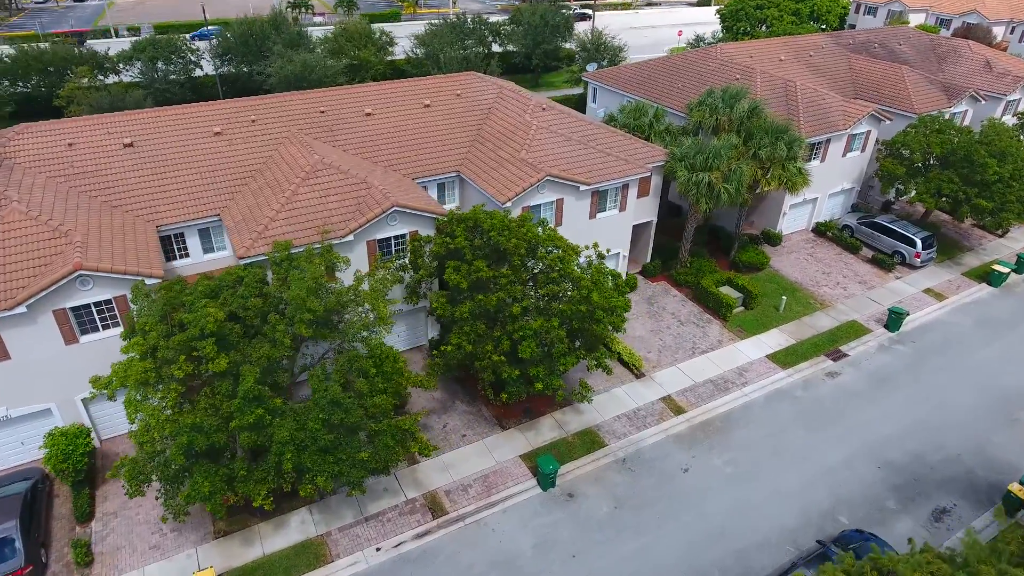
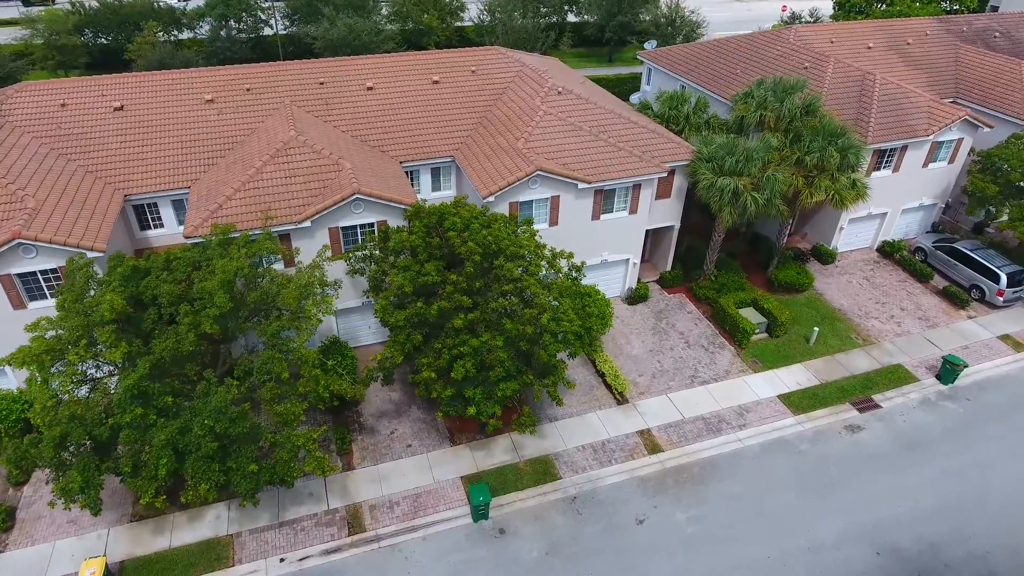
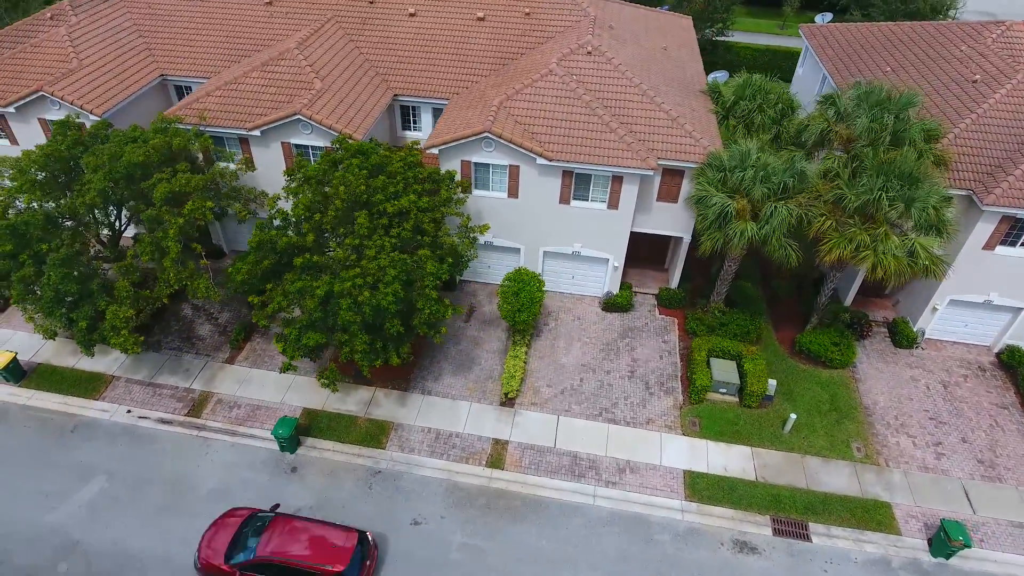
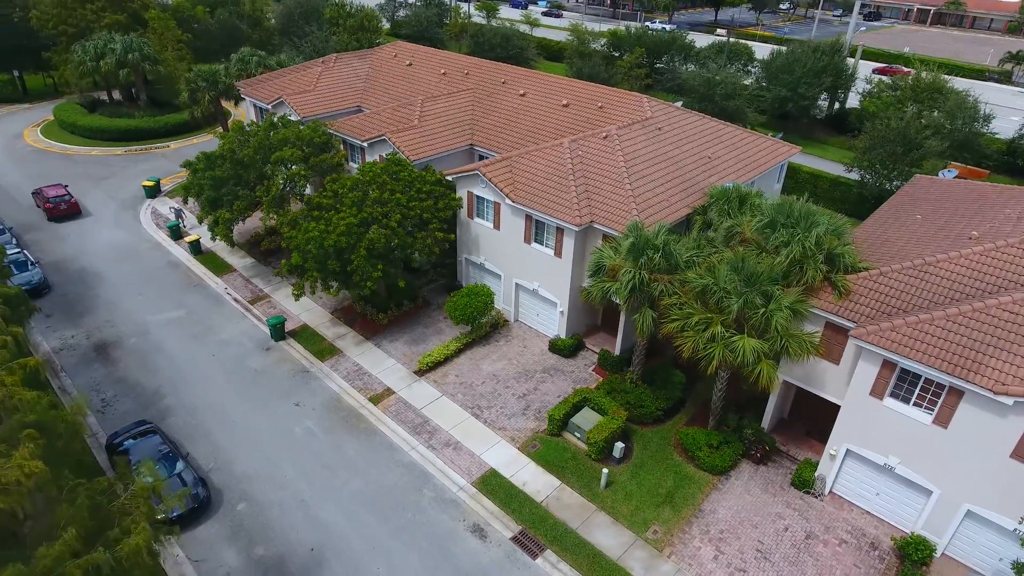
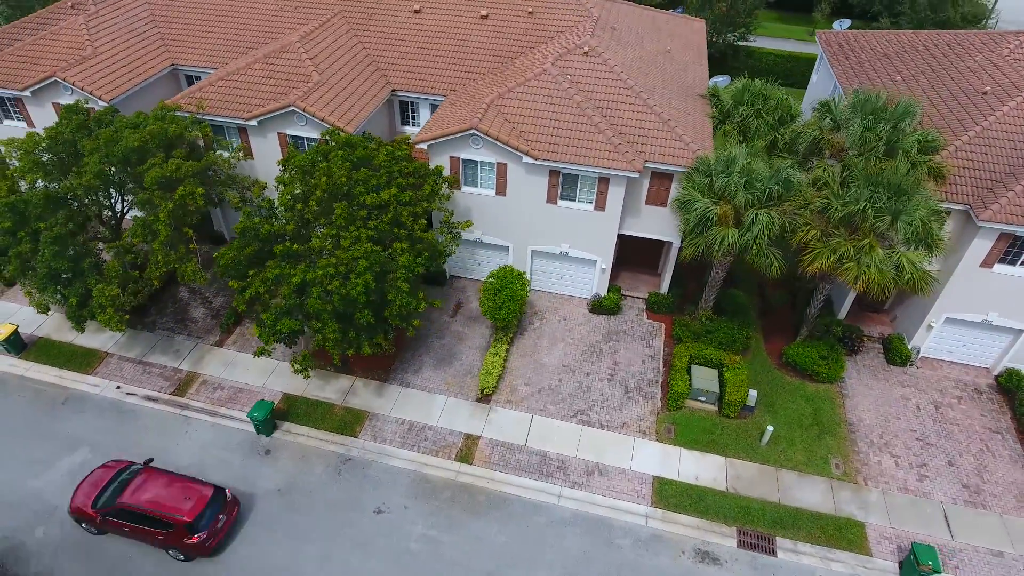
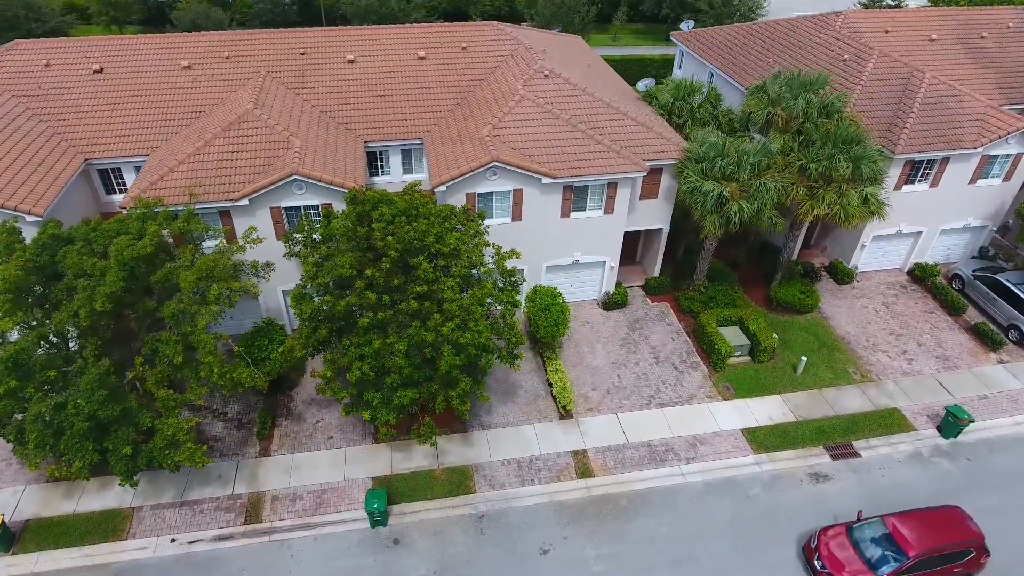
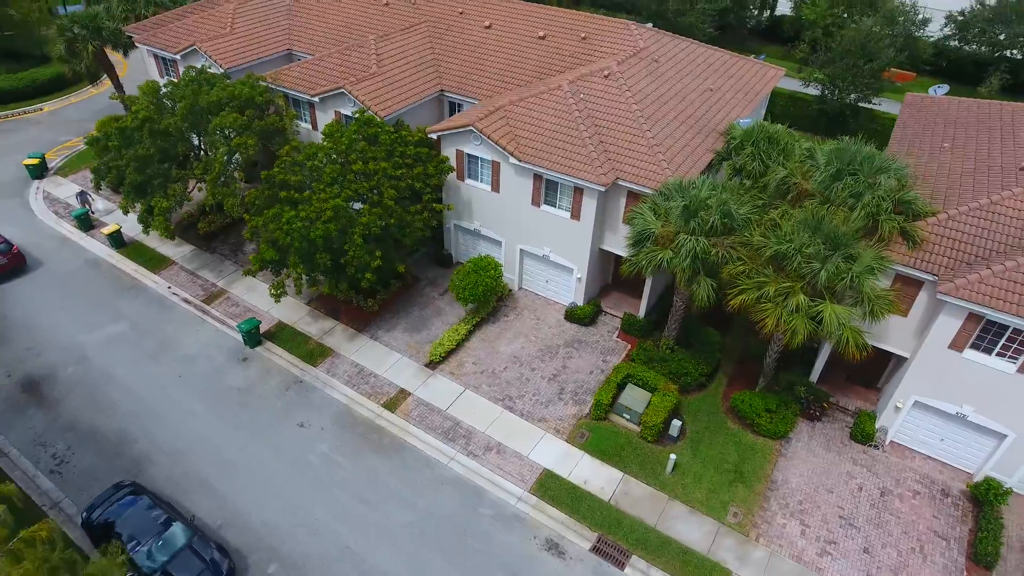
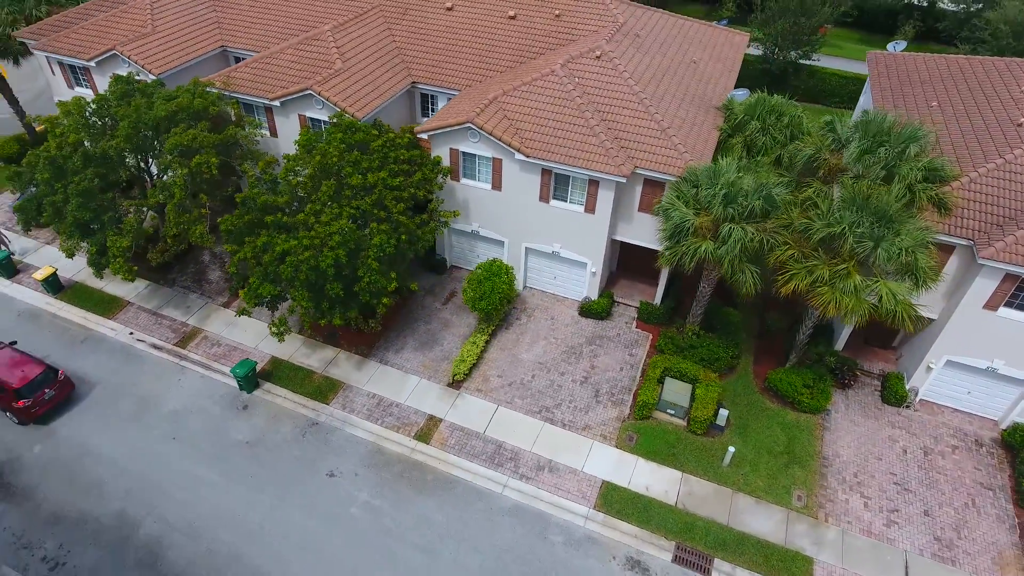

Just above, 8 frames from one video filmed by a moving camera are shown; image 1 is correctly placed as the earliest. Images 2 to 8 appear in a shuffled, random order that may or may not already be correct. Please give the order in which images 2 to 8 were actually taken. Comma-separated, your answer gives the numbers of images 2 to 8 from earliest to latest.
2, 6, 3, 5, 8, 7, 4
